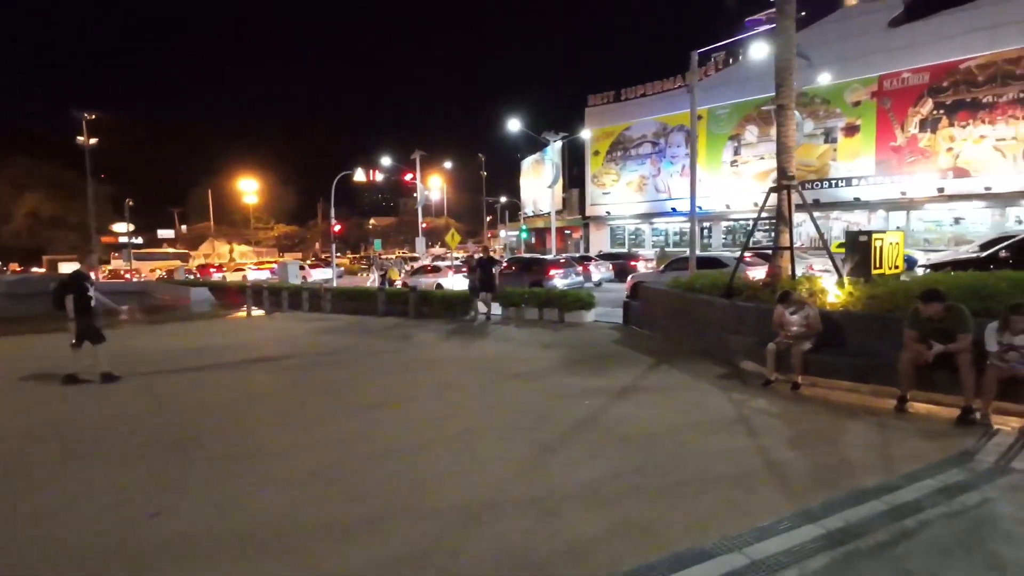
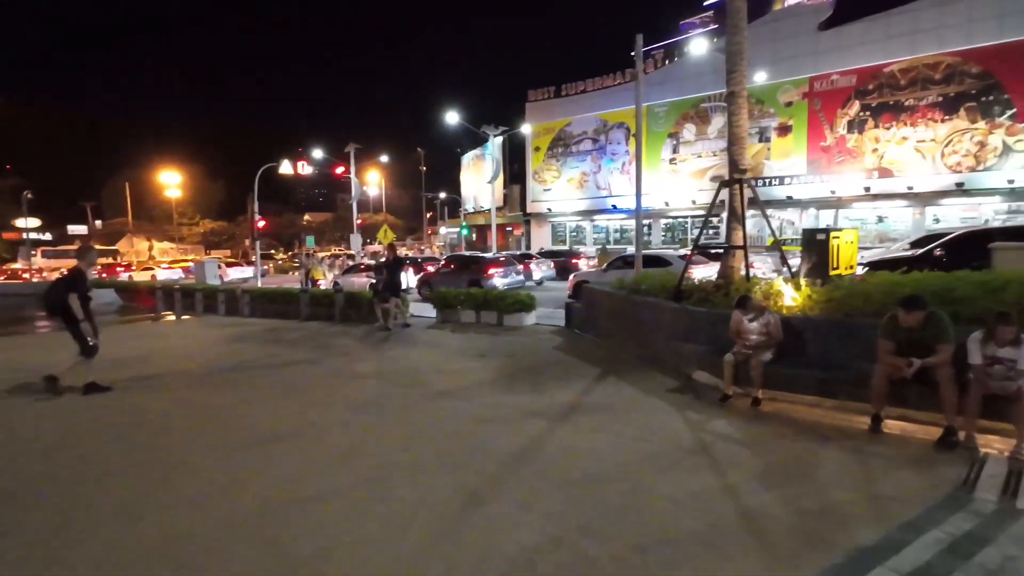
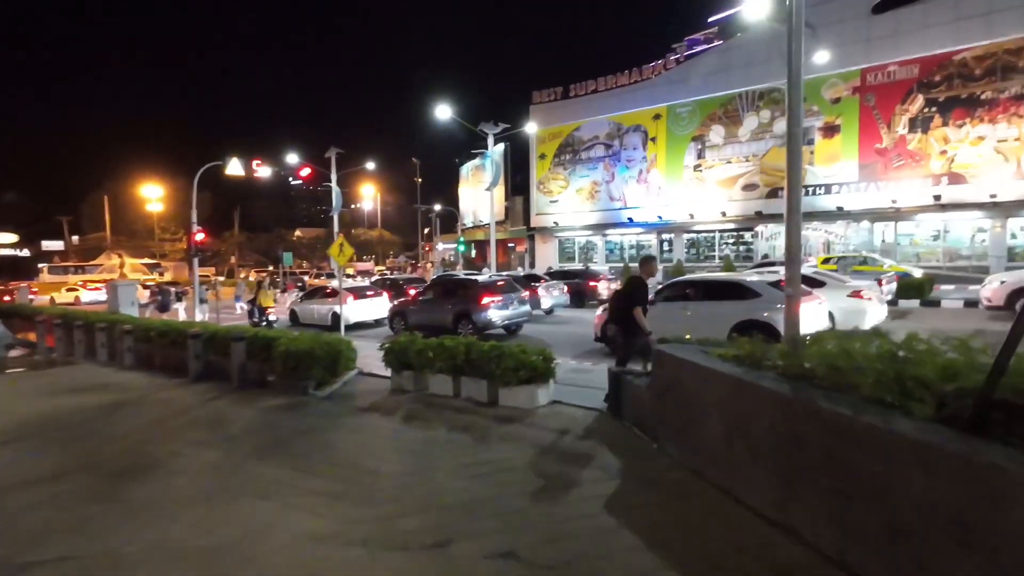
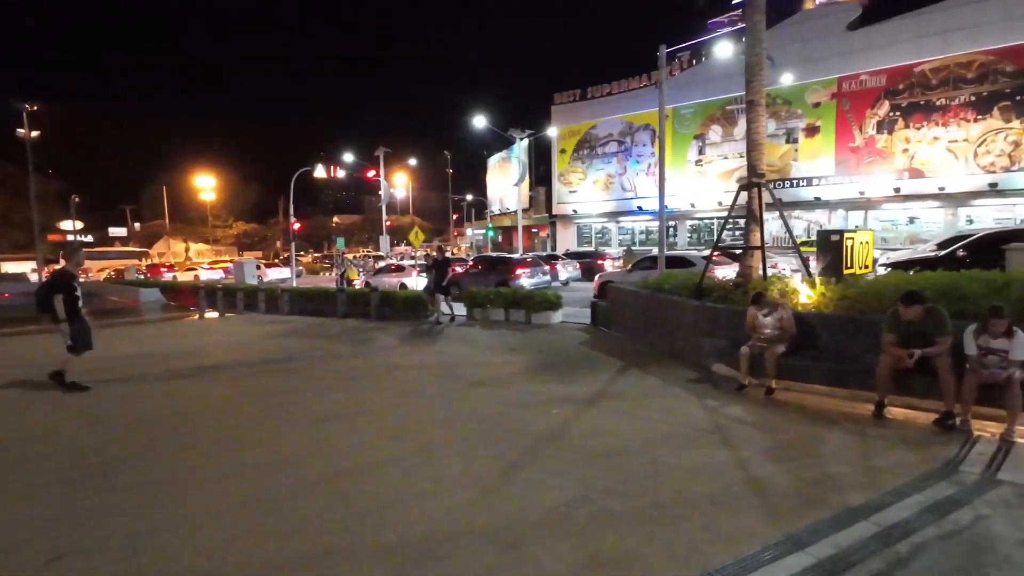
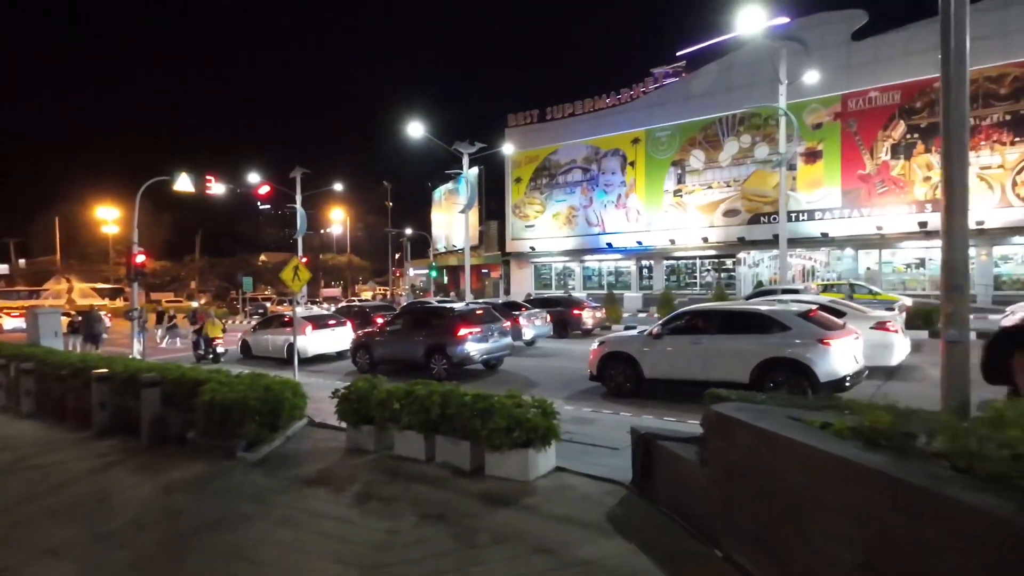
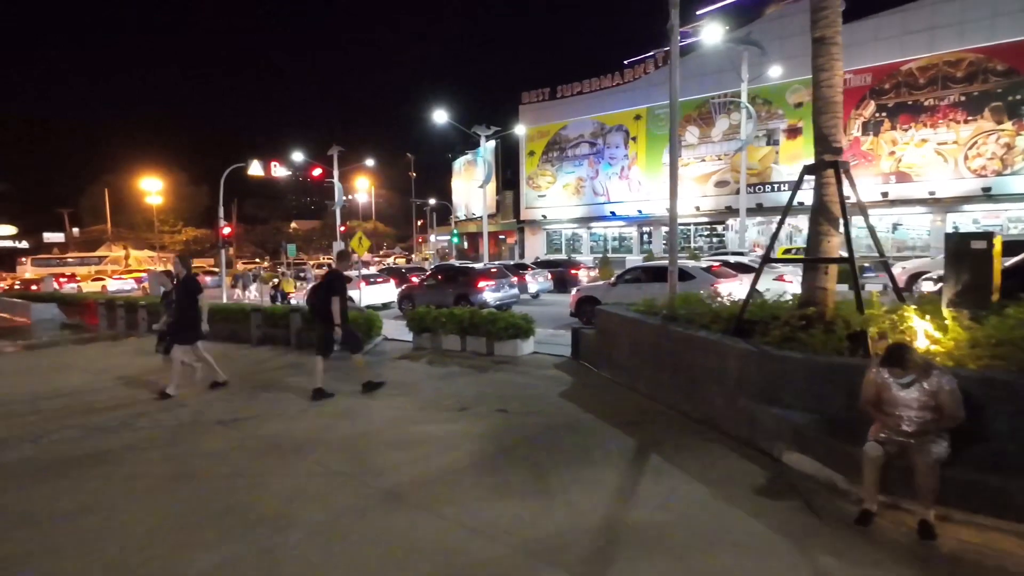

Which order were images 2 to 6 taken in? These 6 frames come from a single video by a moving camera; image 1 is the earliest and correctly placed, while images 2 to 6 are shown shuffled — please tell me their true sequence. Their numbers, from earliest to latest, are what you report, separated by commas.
4, 2, 6, 3, 5
